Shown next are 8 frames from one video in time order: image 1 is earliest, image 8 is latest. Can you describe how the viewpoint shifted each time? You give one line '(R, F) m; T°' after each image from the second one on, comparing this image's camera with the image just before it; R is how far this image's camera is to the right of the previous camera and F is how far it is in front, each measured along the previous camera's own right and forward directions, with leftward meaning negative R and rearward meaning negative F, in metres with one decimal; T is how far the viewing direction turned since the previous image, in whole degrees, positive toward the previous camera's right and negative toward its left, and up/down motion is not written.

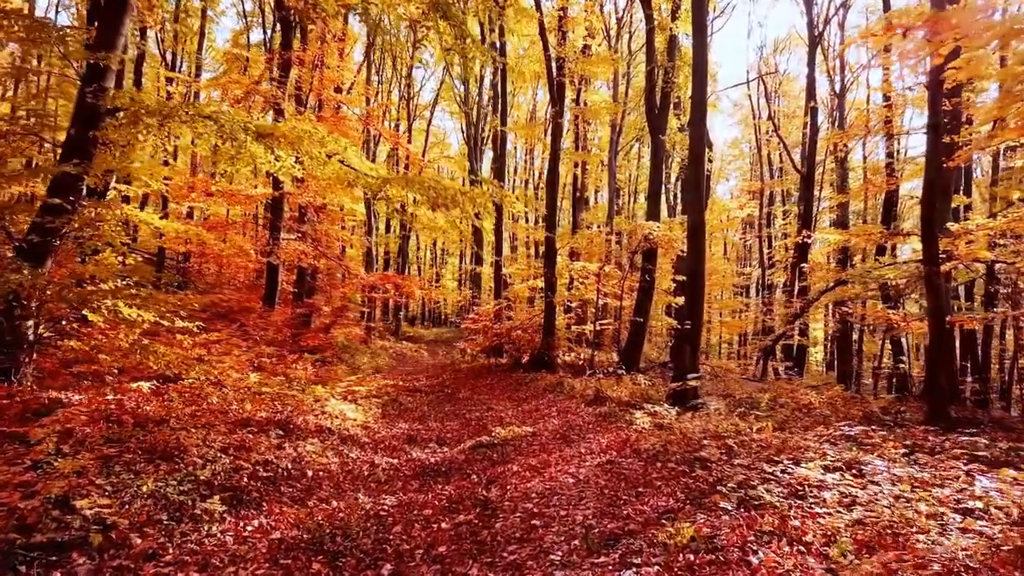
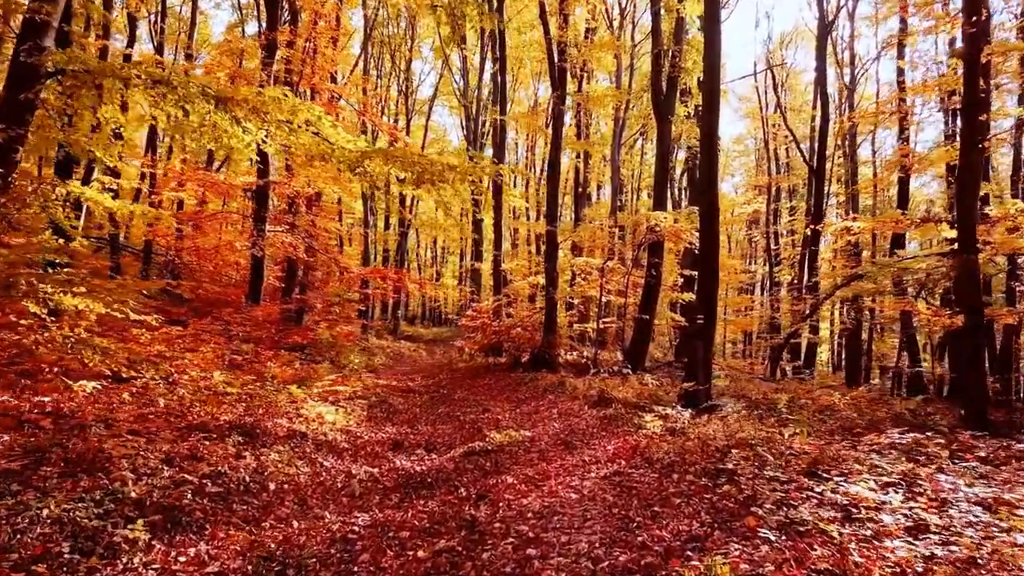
(+0.1, +0.9) m; 0°
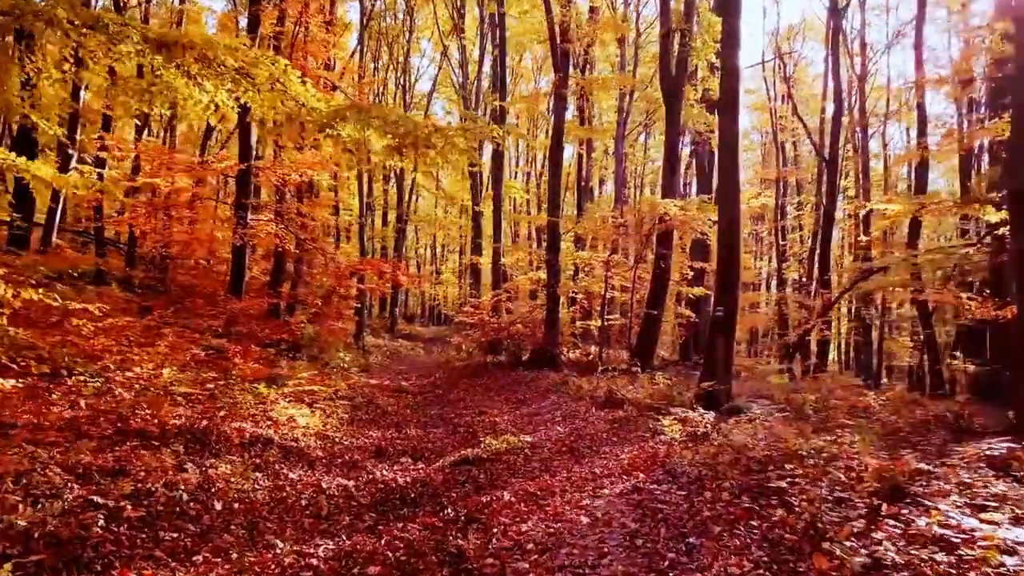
(0.0, +1.1) m; 0°
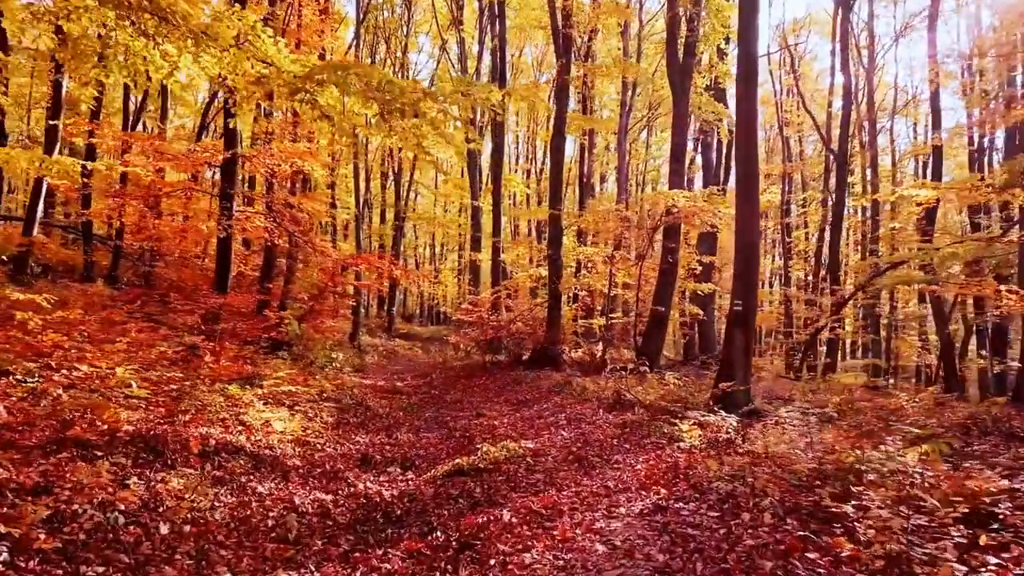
(0.0, +0.8) m; 0°
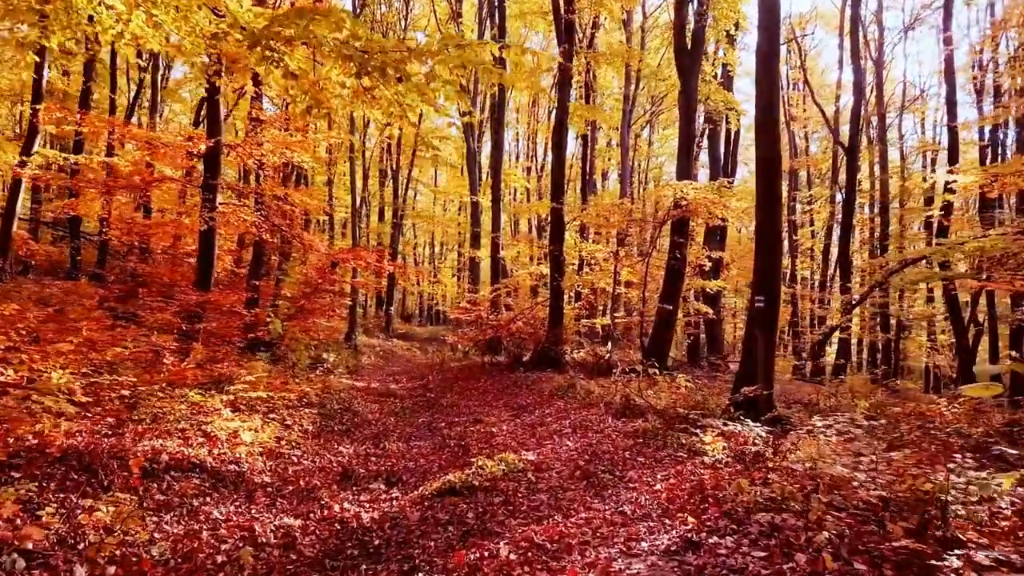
(0.0, +0.8) m; 0°
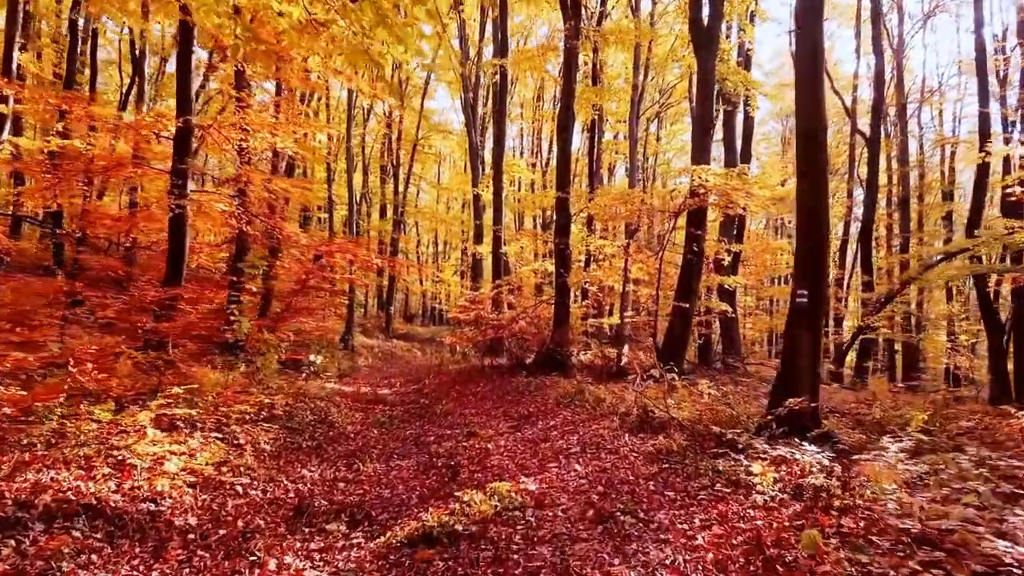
(+0.1, +1.3) m; 0°
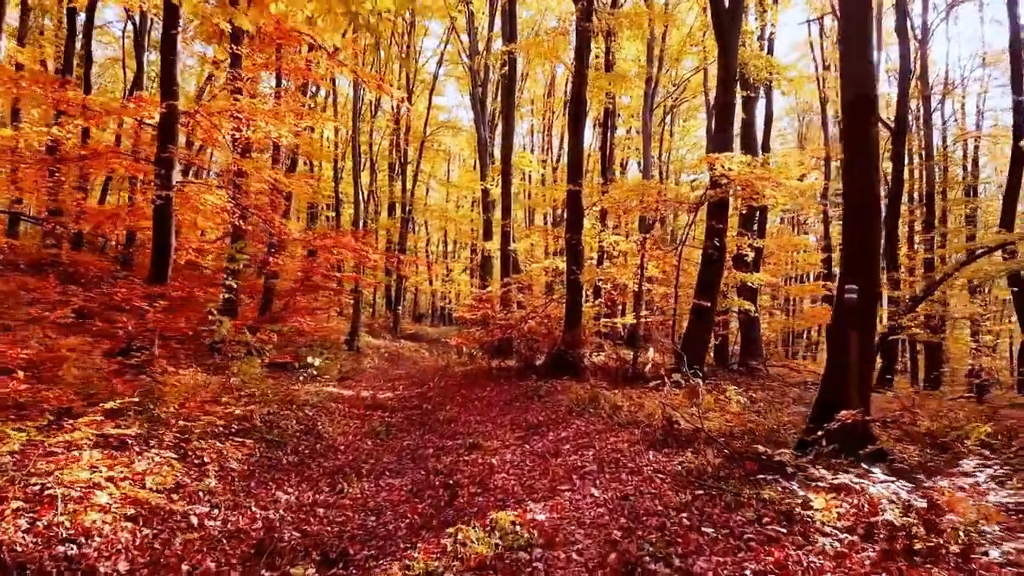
(0.0, +0.9) m; -1°
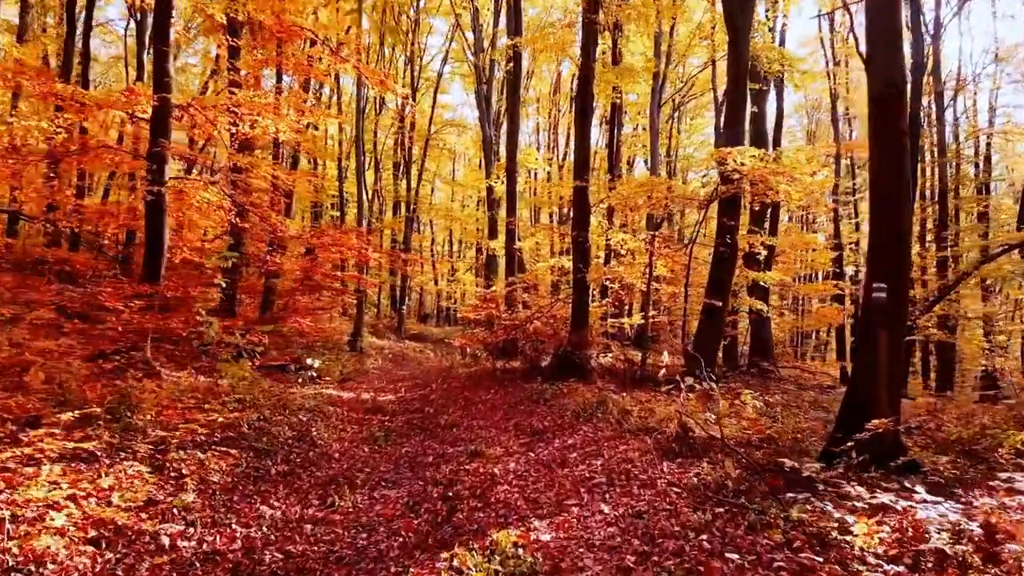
(0.0, +0.4) m; 0°
